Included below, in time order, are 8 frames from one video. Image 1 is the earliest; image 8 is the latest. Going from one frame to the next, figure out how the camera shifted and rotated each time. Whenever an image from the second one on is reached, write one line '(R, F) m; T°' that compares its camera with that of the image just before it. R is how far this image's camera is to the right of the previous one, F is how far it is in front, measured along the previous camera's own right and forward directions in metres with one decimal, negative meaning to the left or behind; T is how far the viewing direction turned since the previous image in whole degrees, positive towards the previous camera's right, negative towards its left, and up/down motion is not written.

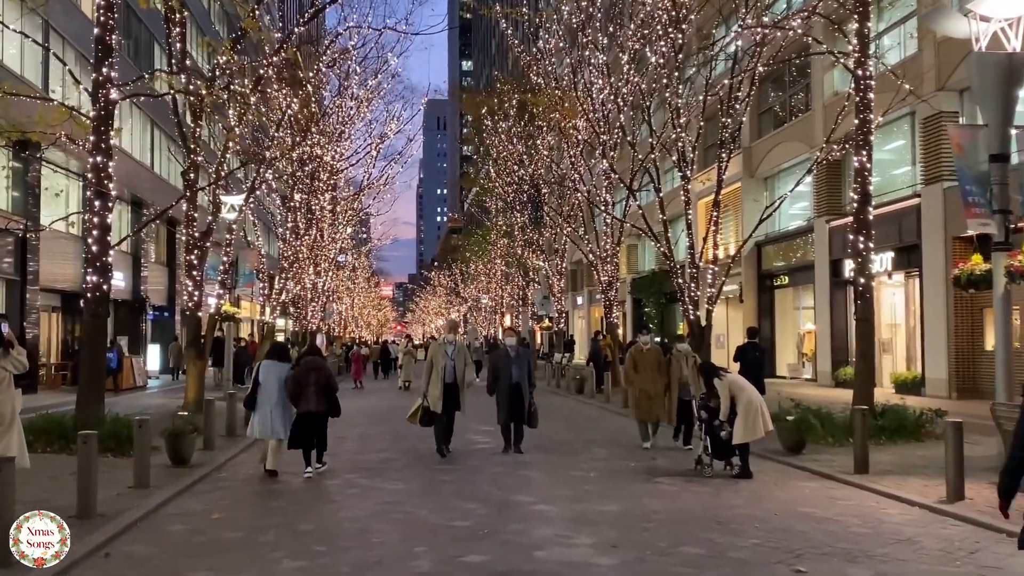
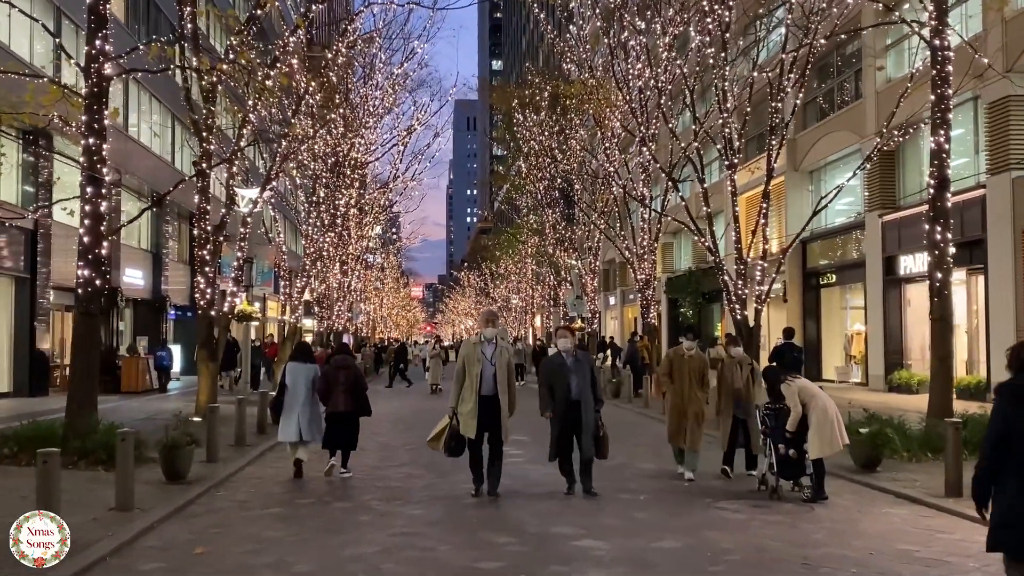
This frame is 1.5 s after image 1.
(-0.1, +1.5) m; -2°
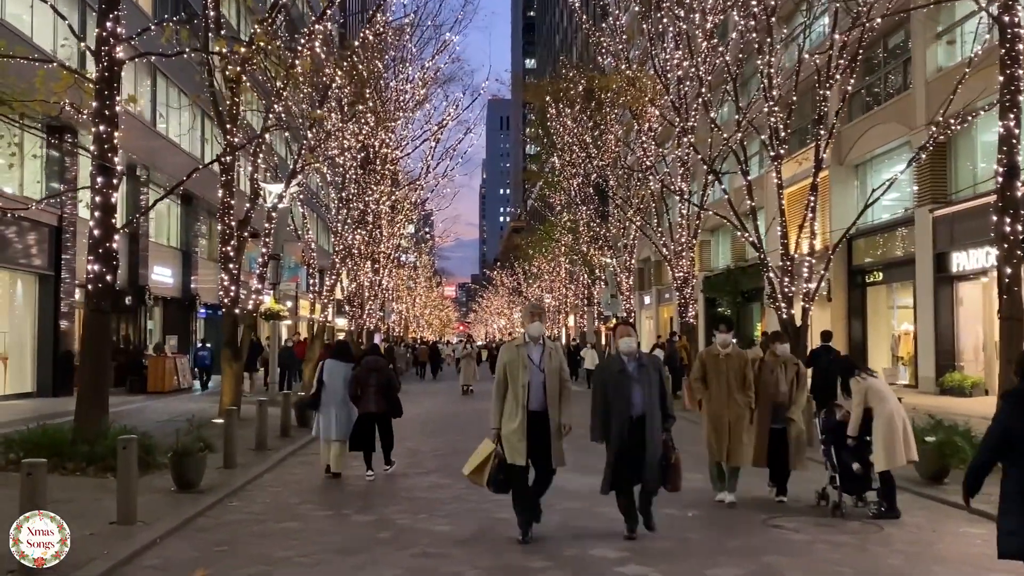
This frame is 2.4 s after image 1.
(0.0, +0.8) m; -2°
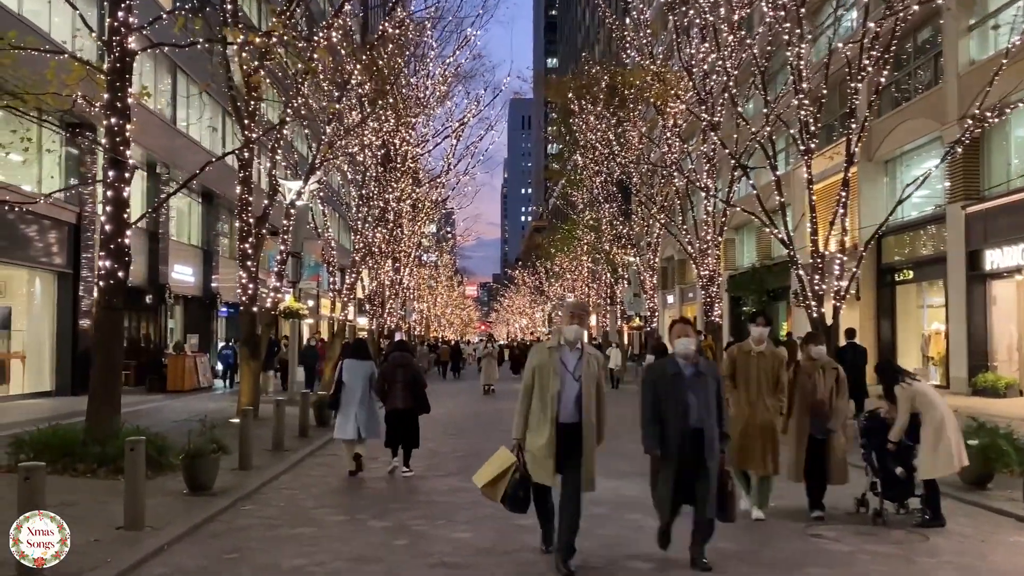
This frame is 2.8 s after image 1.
(0.0, +0.4) m; -1°
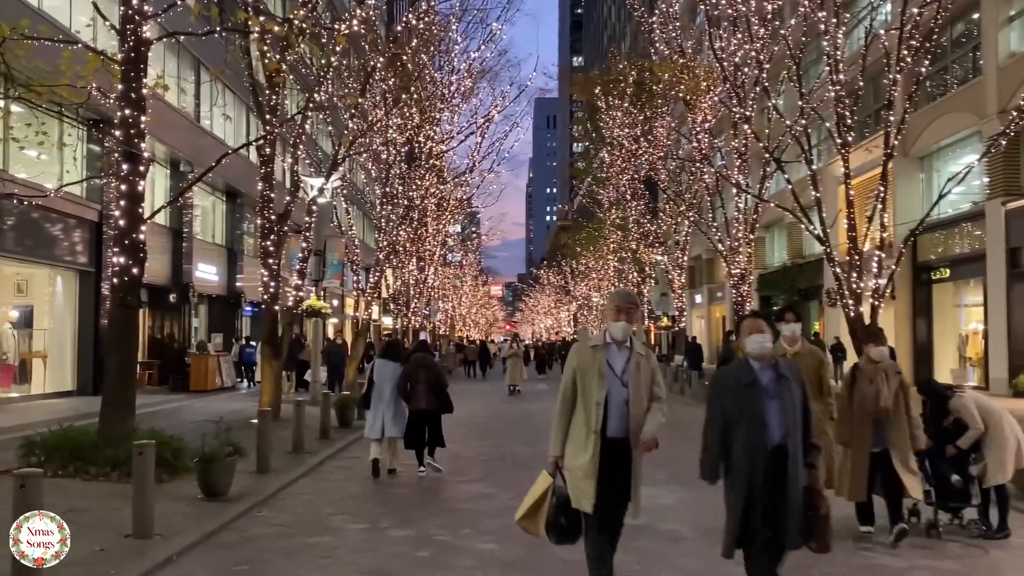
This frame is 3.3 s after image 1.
(0.0, +0.5) m; -1°
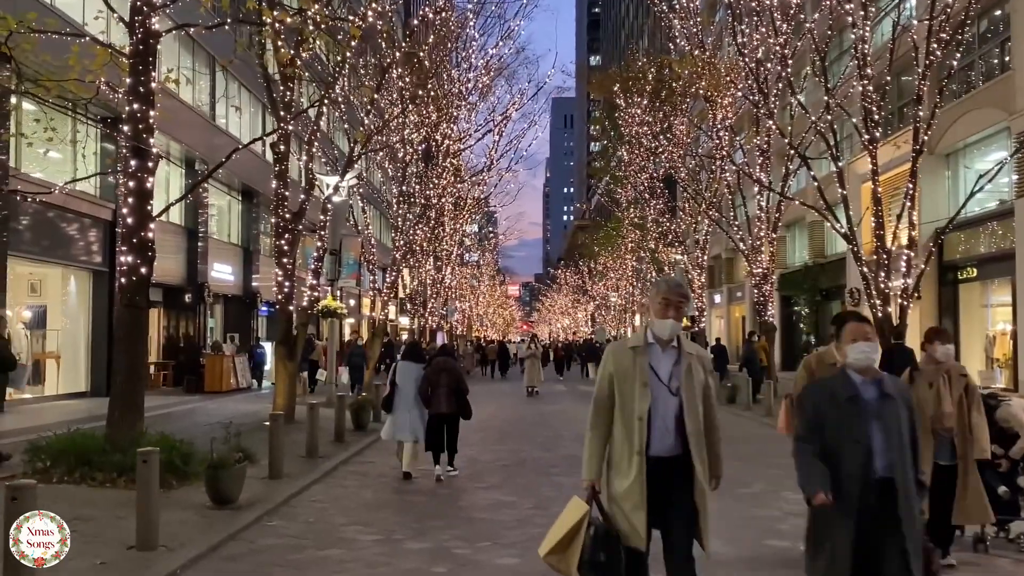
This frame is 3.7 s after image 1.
(0.0, +0.4) m; -1°
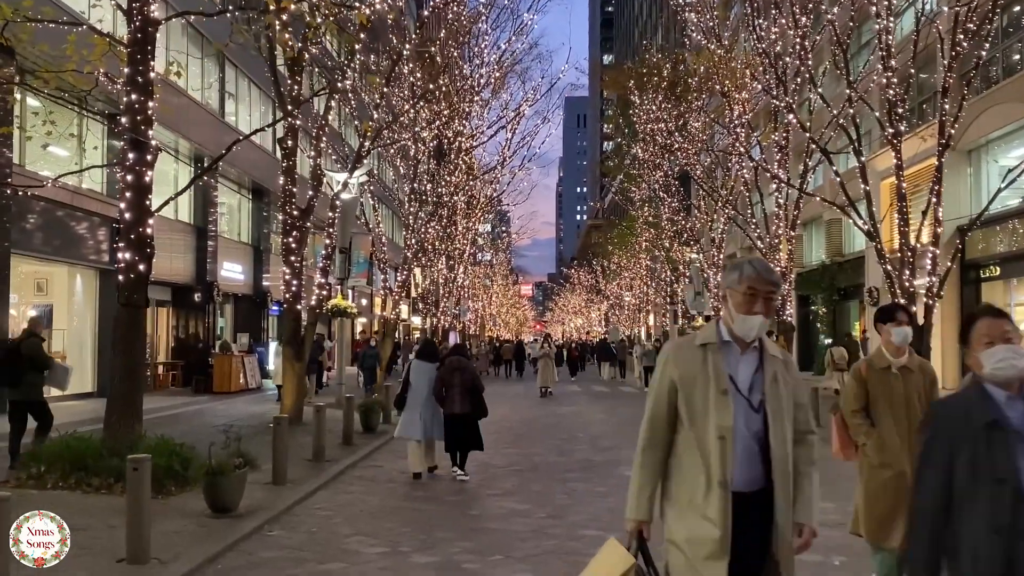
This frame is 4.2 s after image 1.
(0.0, +0.5) m; -1°
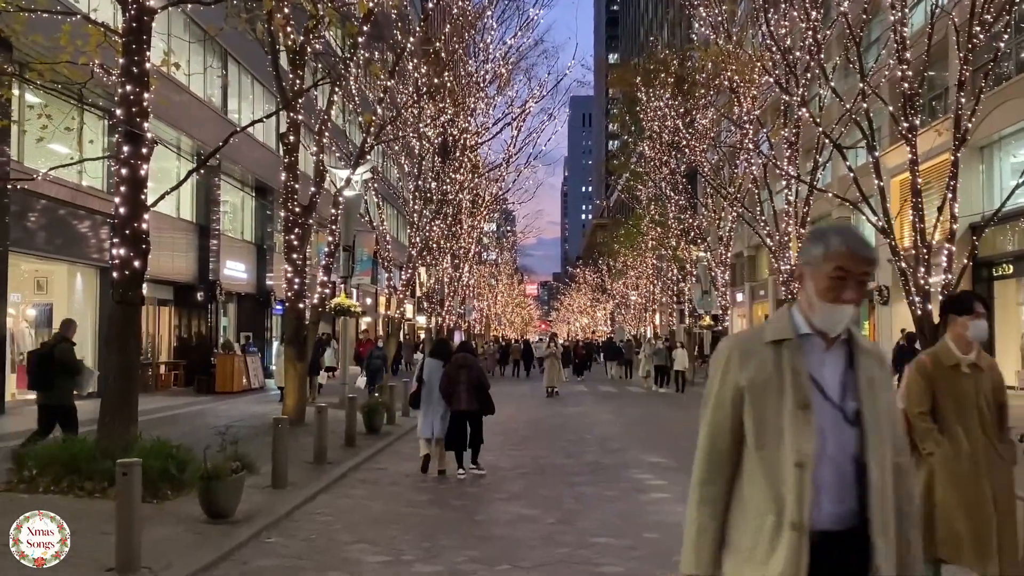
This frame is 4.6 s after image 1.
(0.0, +0.3) m; 0°
